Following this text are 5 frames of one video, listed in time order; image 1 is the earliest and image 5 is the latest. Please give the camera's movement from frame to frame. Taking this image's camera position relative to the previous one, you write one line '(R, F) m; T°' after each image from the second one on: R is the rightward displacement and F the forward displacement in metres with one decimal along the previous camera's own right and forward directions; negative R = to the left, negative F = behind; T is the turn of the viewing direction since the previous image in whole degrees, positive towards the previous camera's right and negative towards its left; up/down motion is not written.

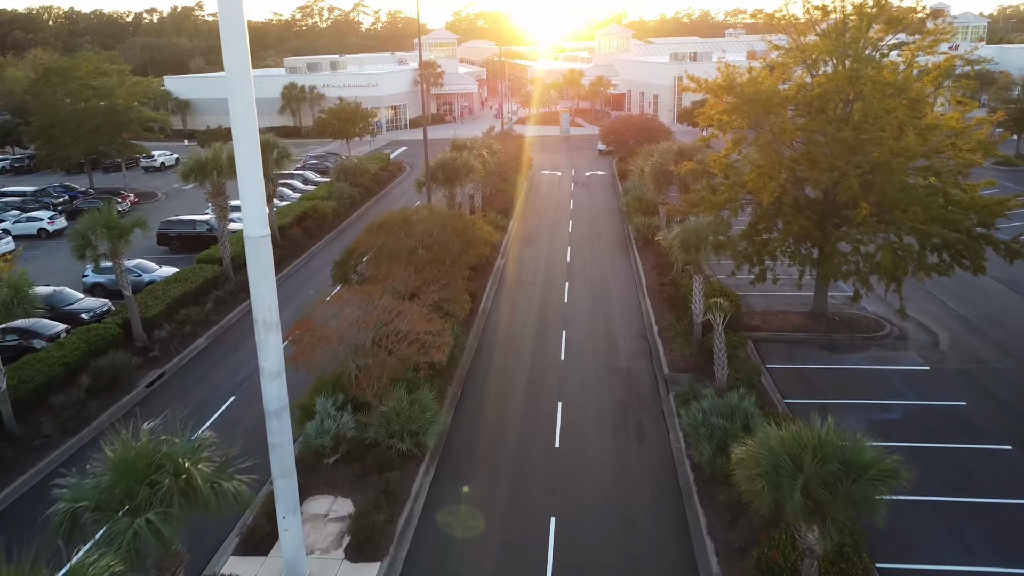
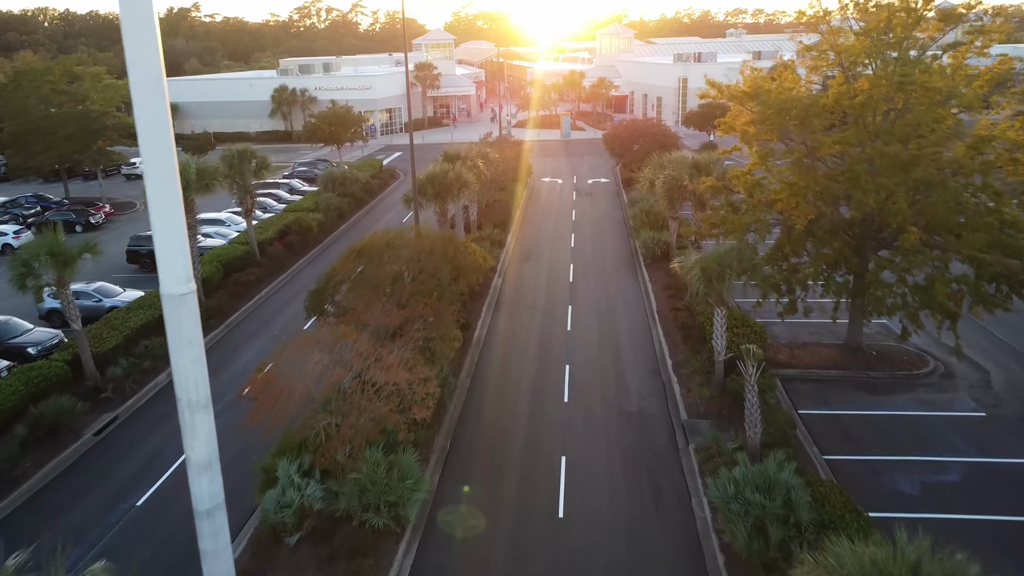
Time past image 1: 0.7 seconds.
(+0.1, +2.4) m; 0°
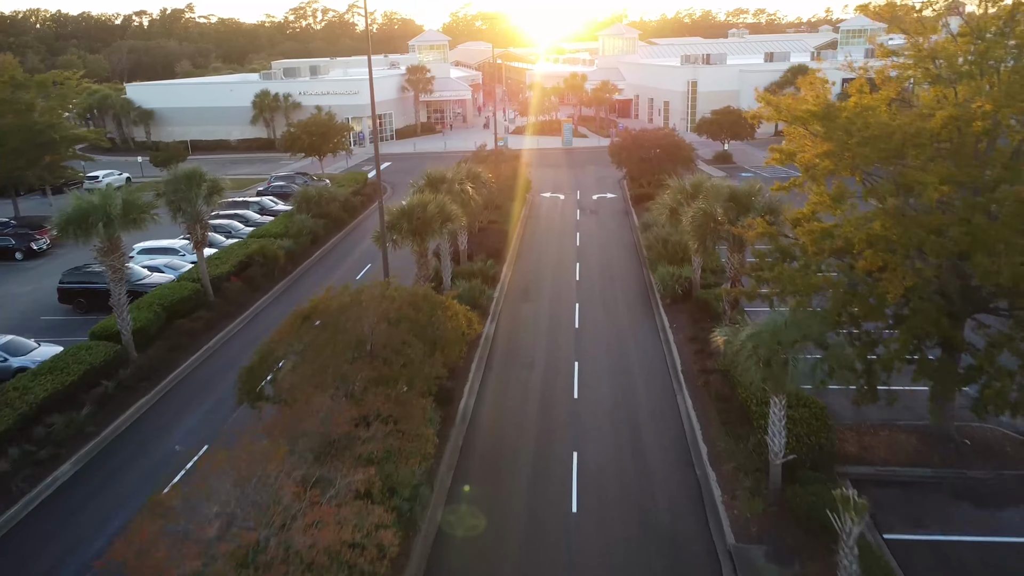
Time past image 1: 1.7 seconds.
(+0.2, +4.4) m; 0°
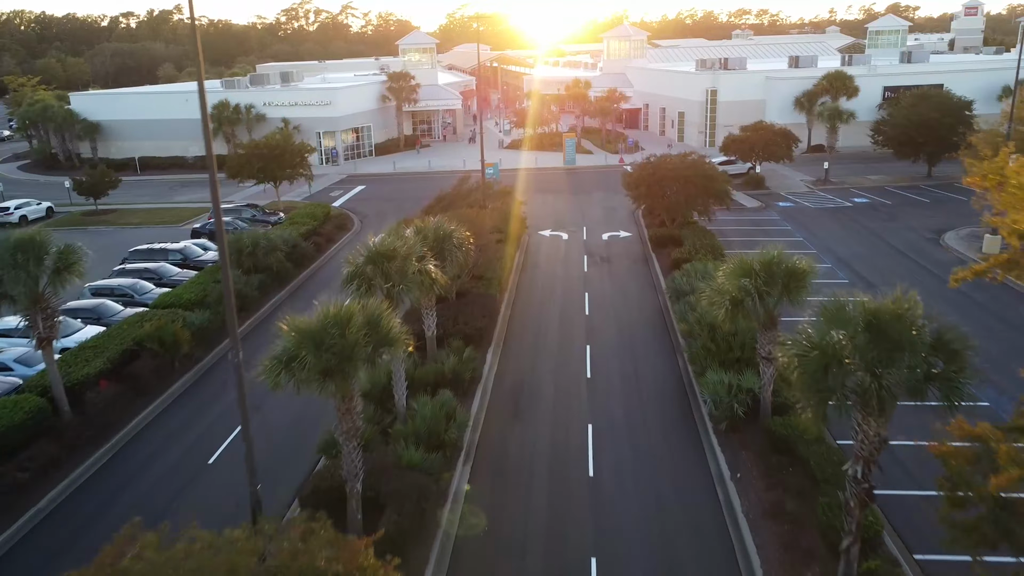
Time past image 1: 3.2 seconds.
(+0.4, +7.8) m; 0°
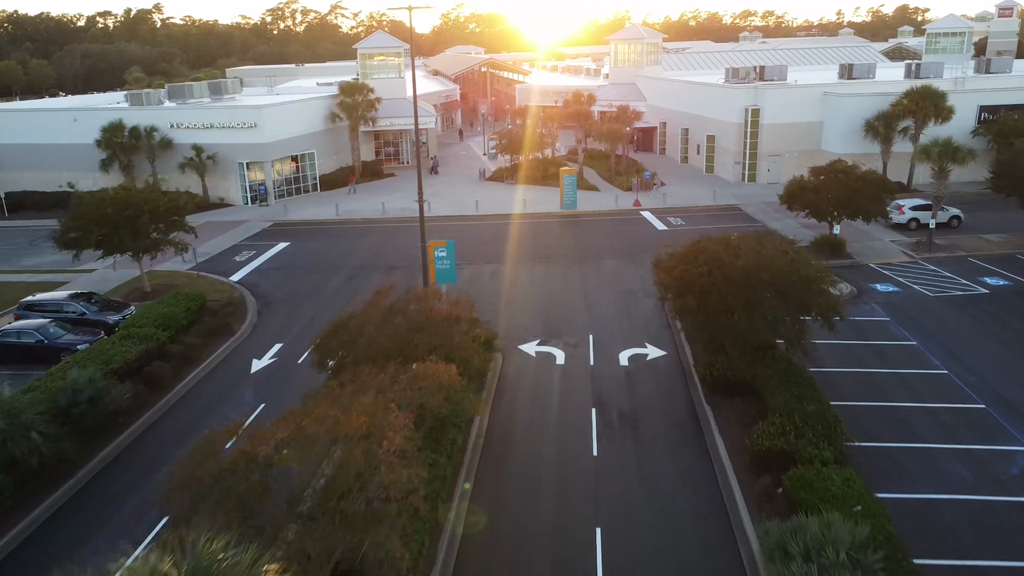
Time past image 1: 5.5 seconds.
(+1.1, +12.9) m; 0°
